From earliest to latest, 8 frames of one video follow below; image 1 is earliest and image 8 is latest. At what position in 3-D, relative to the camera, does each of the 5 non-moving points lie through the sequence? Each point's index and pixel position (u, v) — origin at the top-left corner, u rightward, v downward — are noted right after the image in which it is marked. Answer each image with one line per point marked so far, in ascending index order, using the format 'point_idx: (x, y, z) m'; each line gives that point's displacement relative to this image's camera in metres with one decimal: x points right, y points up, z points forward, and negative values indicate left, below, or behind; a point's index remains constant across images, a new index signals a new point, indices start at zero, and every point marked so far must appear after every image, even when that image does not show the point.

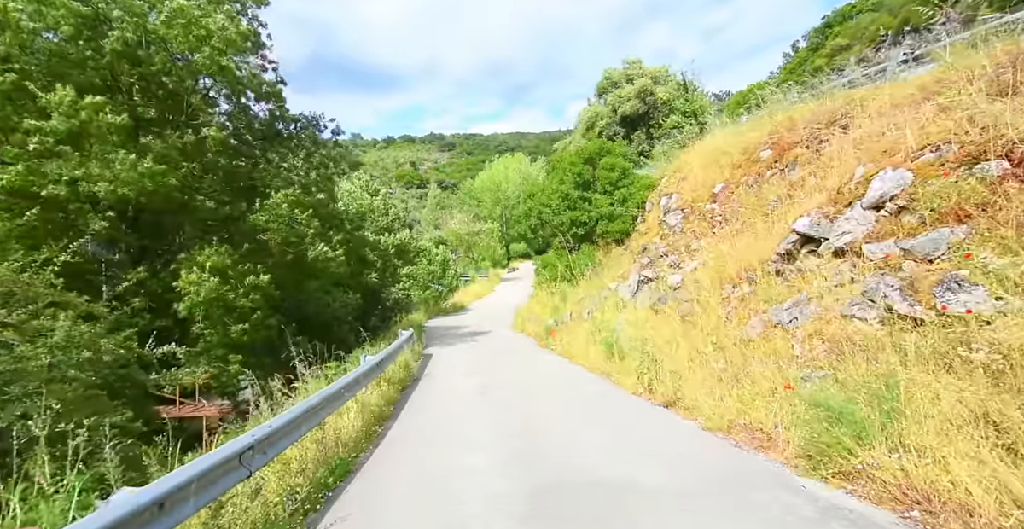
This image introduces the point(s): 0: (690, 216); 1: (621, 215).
0: (+4.5, +1.3, +13.1) m
1: (+4.2, +2.0, +19.9) m
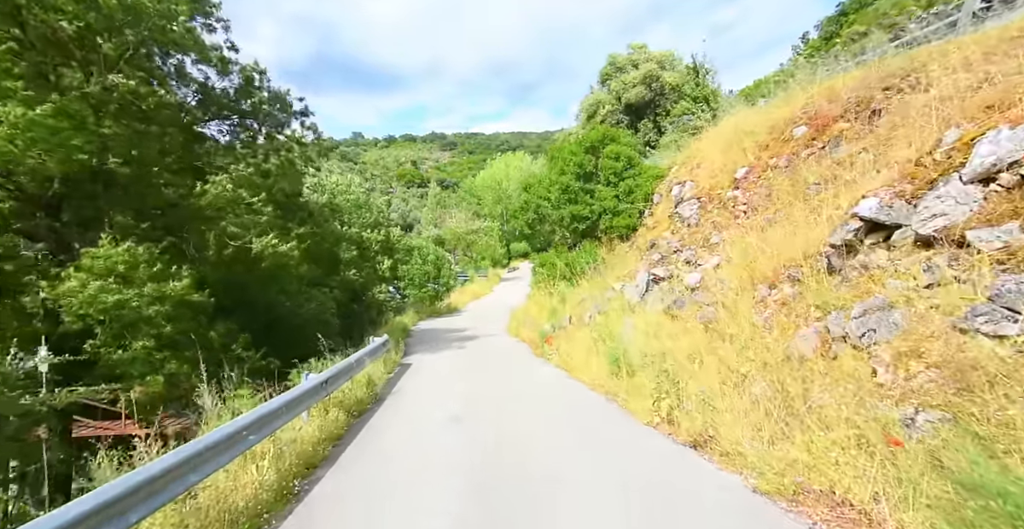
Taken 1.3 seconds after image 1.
0: (+4.3, +1.3, +11.4) m
1: (+4.0, +2.0, +18.2) m
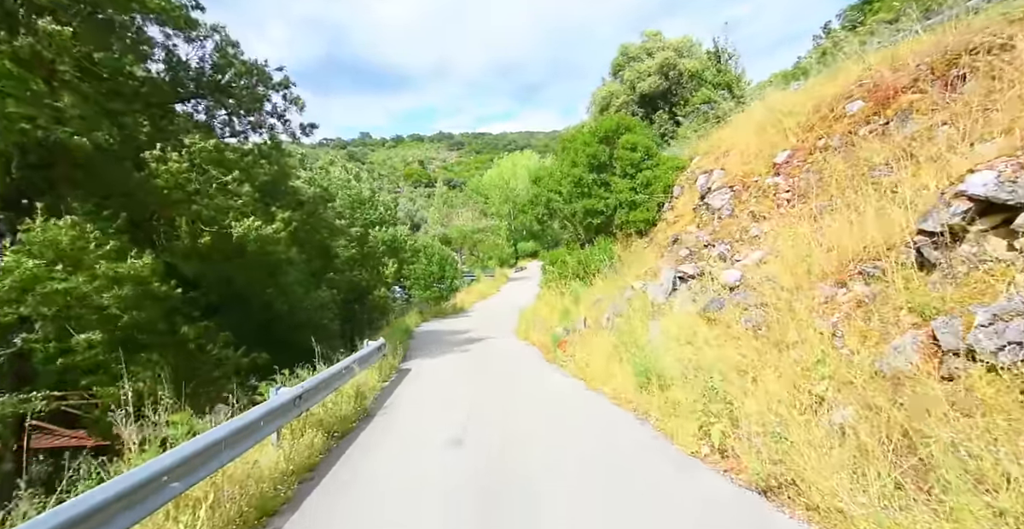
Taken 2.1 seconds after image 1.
0: (+4.5, +1.4, +10.1) m
1: (+4.3, +2.1, +16.9) m
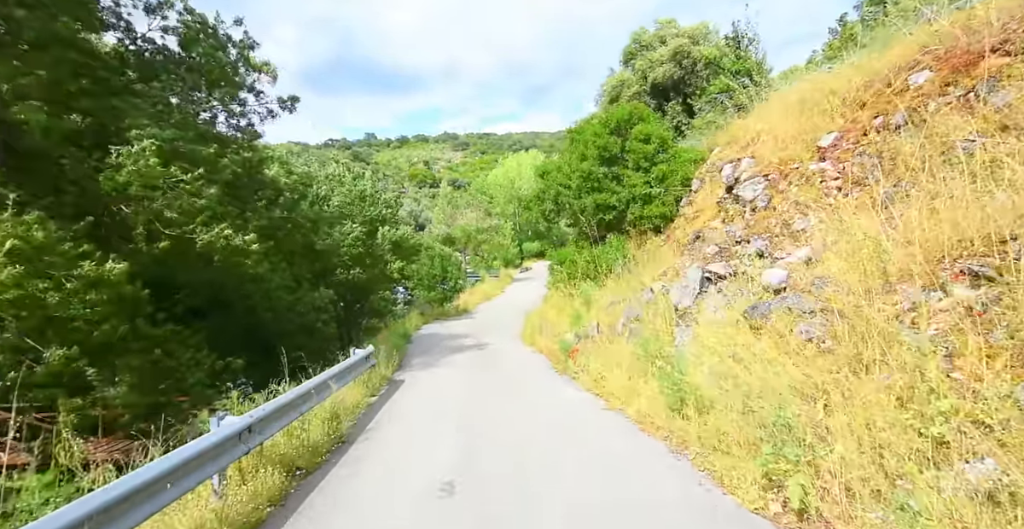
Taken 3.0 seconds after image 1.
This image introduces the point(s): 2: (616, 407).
0: (+4.6, +1.4, +8.9) m
1: (+4.5, +2.1, +15.7) m
2: (+1.5, -2.0, +7.3) m
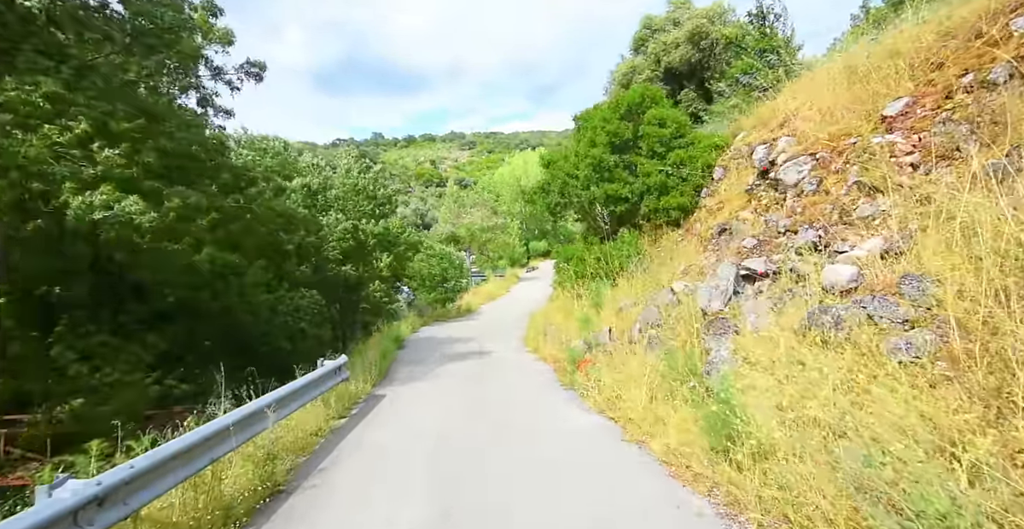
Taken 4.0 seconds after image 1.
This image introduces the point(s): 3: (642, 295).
0: (+4.6, +1.5, +7.4) m
1: (+4.5, +2.2, +14.2) m
2: (+1.4, -2.0, +5.9) m
3: (+2.8, -0.7, +11.2) m
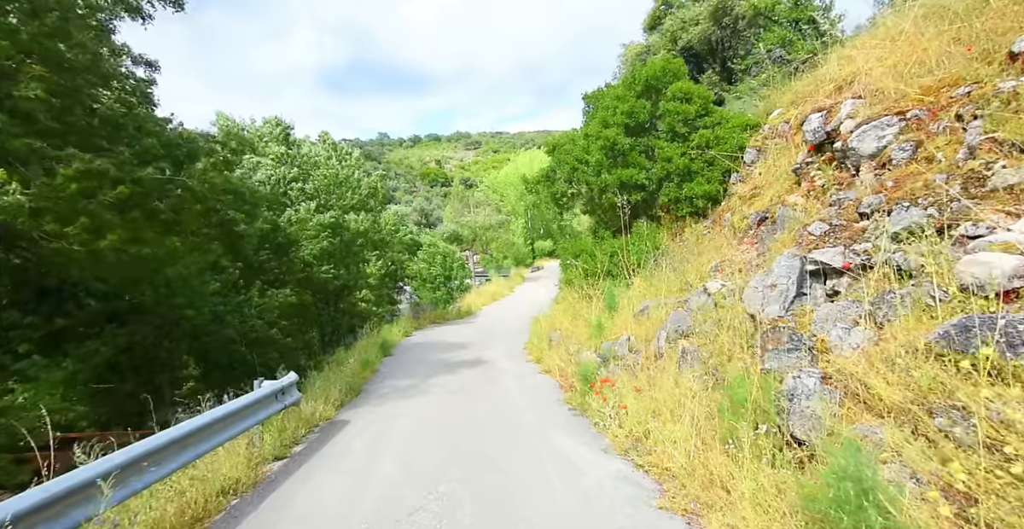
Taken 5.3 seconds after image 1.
0: (+4.5, +1.6, +5.6) m
1: (+4.6, +2.3, +12.4) m
2: (+1.3, -1.9, +4.1) m
3: (+2.8, -0.6, +9.4) m
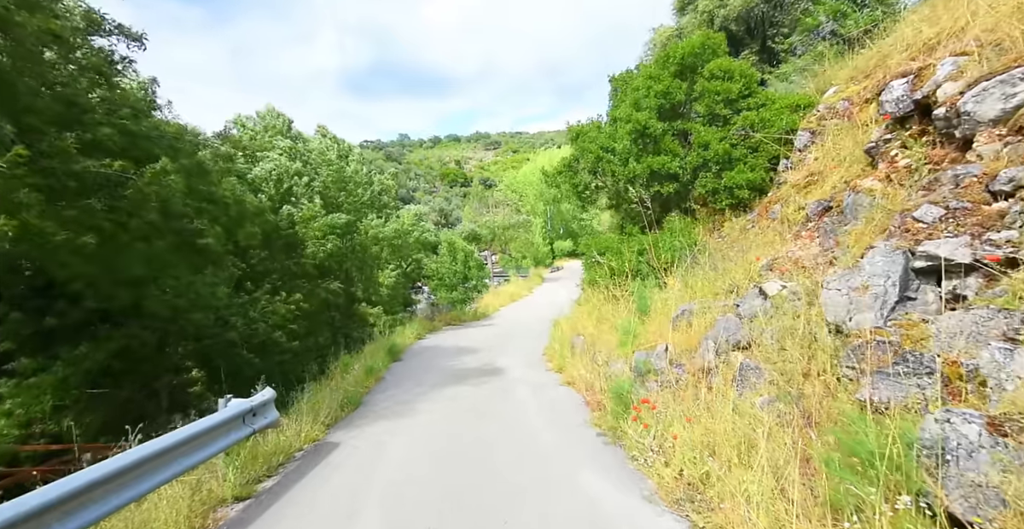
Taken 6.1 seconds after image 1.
0: (+4.7, +1.6, +4.2) m
1: (+5.0, +2.3, +11.0) m
2: (+1.4, -1.8, +2.8) m
3: (+3.1, -0.6, +8.1) m
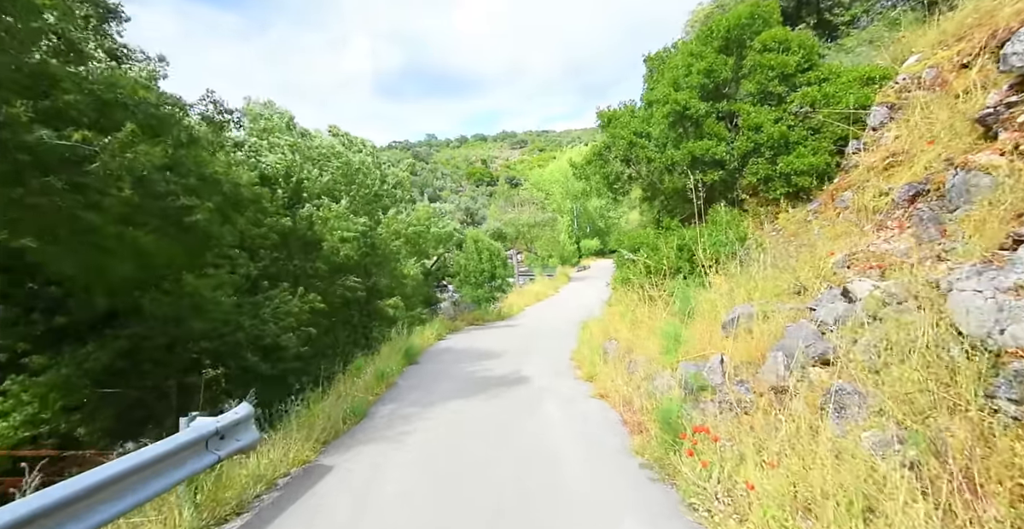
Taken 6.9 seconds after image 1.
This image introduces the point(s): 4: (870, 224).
0: (+4.8, +1.6, +2.8) m
1: (+5.5, +2.3, +9.6) m
2: (+1.5, -1.8, +1.6) m
3: (+3.4, -0.5, +6.8) m
4: (+4.9, +0.6, +7.1) m
